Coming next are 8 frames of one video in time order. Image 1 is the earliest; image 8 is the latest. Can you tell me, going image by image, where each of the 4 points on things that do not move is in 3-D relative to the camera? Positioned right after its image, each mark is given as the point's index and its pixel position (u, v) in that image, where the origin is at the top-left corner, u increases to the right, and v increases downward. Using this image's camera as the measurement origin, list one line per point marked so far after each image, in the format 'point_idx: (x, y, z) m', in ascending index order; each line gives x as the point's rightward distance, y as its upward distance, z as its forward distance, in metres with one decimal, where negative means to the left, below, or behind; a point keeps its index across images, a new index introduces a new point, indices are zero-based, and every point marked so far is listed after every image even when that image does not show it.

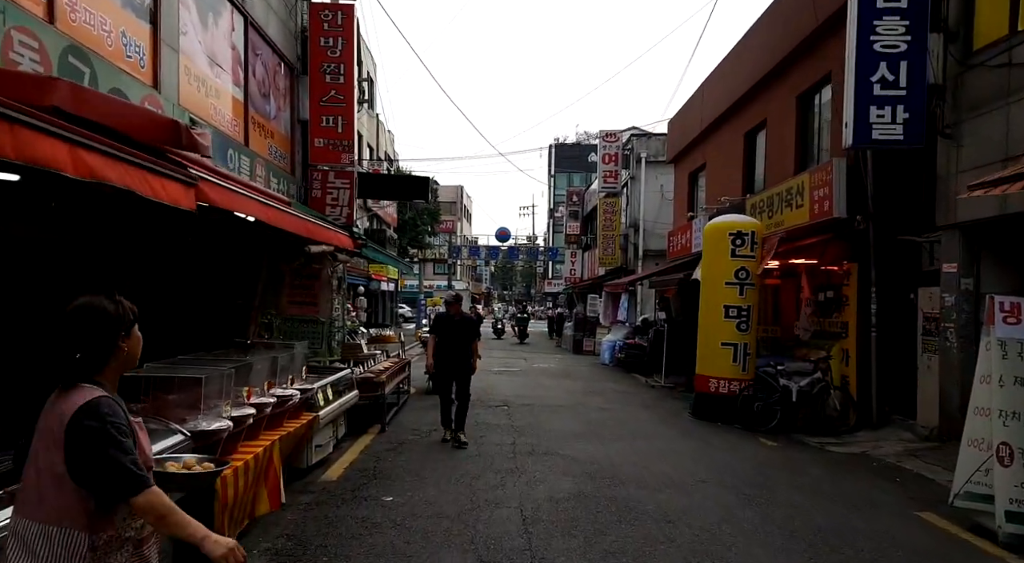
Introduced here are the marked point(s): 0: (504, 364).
0: (-0.2, -2.3, +17.5) m
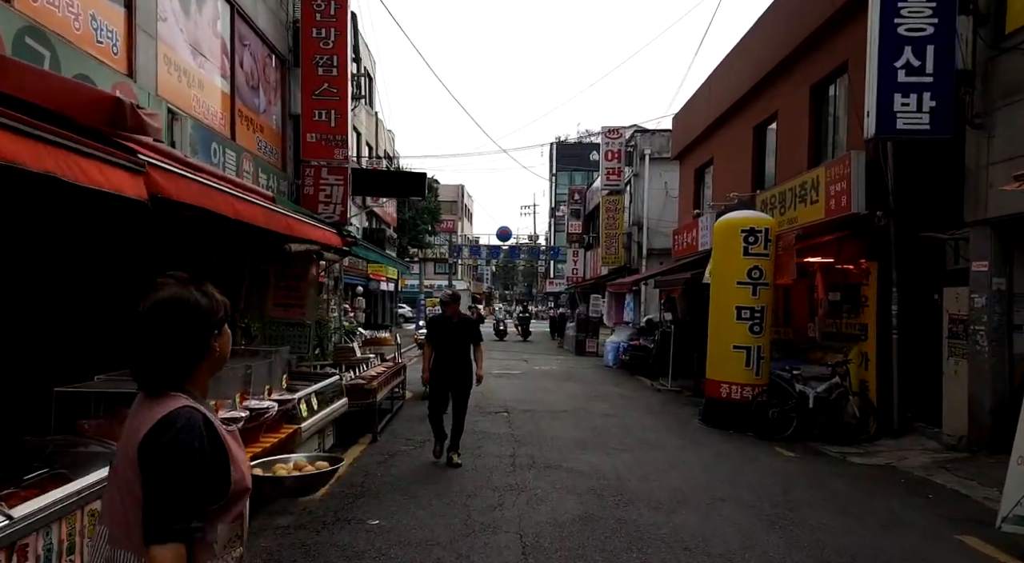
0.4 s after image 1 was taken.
0: (-0.2, -2.3, +17.0) m
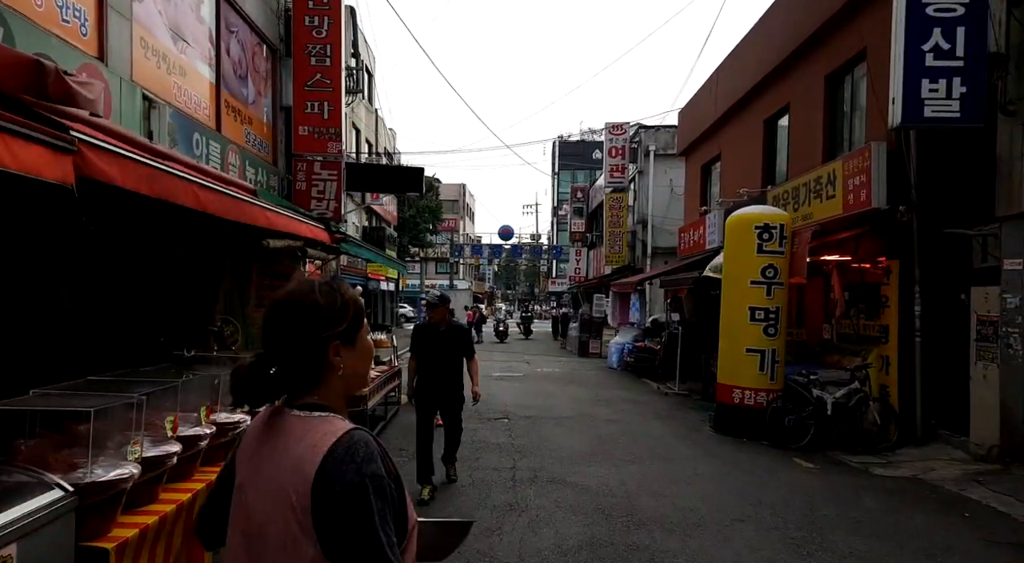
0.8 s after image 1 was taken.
0: (-0.2, -2.2, +16.6) m
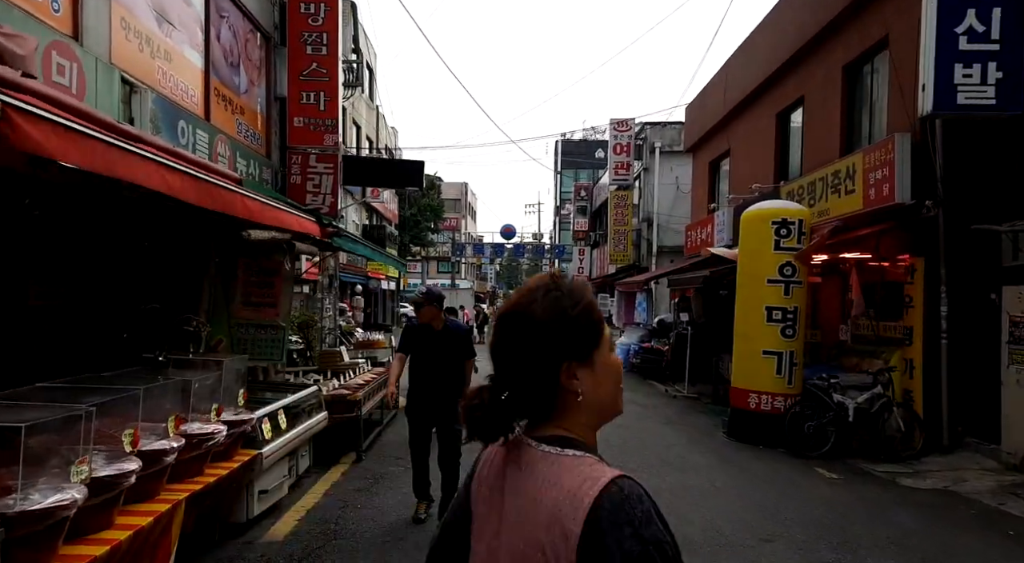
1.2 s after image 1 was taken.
0: (-0.1, -2.2, +16.1) m
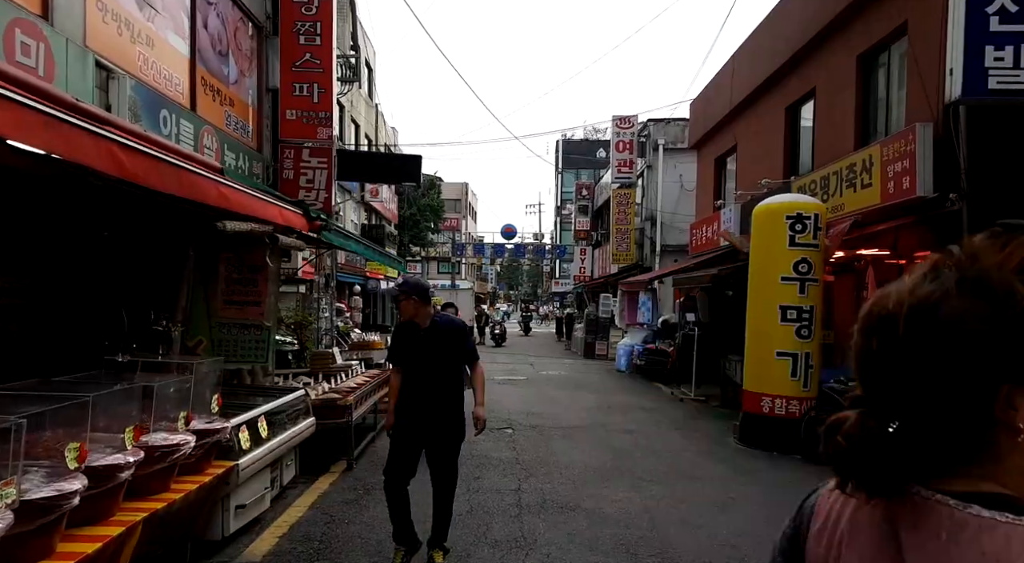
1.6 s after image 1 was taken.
0: (-0.1, -2.2, +15.7) m
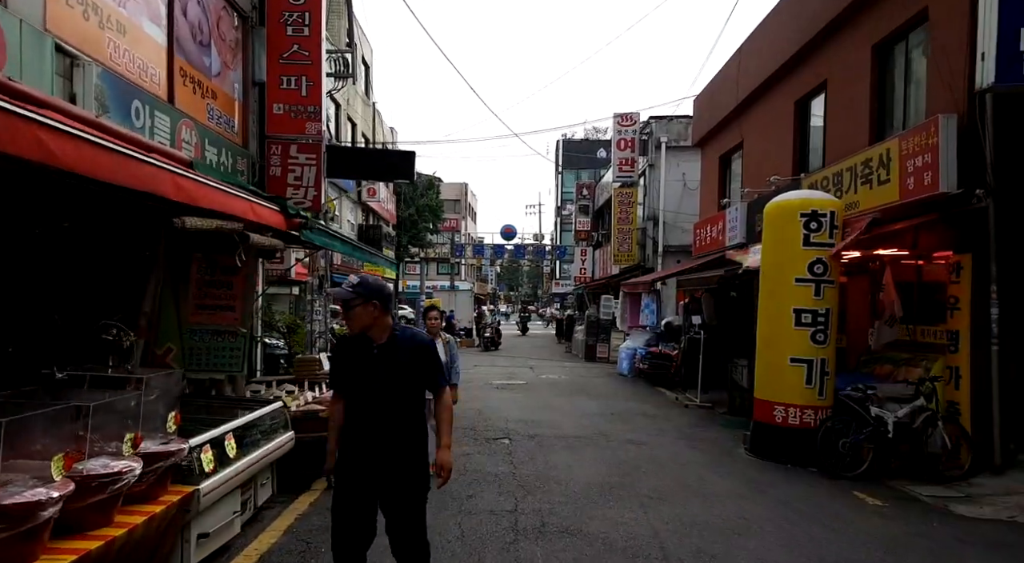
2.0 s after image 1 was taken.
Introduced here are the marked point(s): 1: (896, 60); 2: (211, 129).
0: (-0.1, -2.2, +15.3) m
1: (+5.3, +3.1, +8.8) m
2: (-4.0, +2.0, +8.5) m
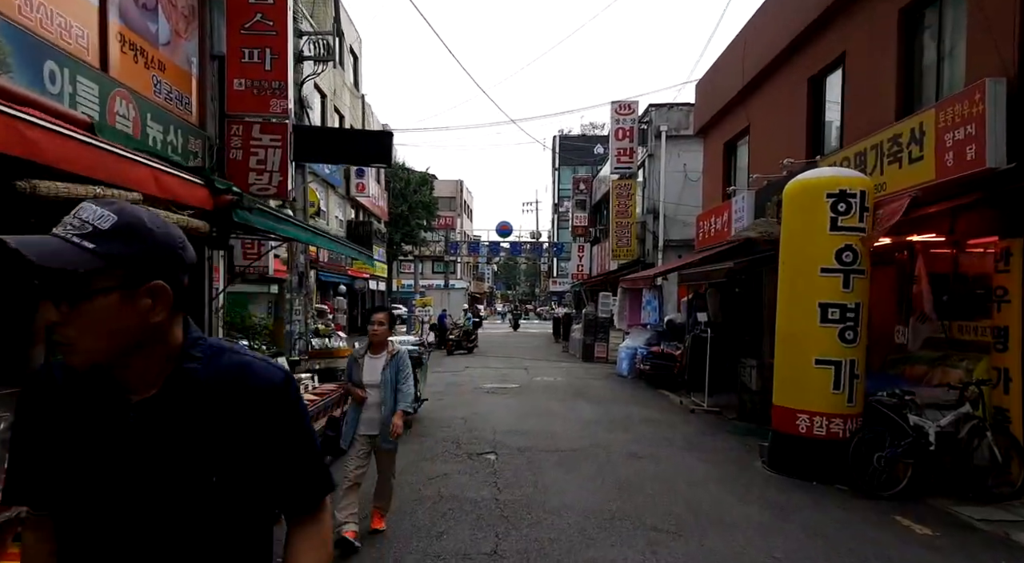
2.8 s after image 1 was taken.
0: (-0.3, -2.1, +14.3) m
1: (+5.1, +3.2, +7.9) m
2: (-4.2, +2.1, +7.5) m
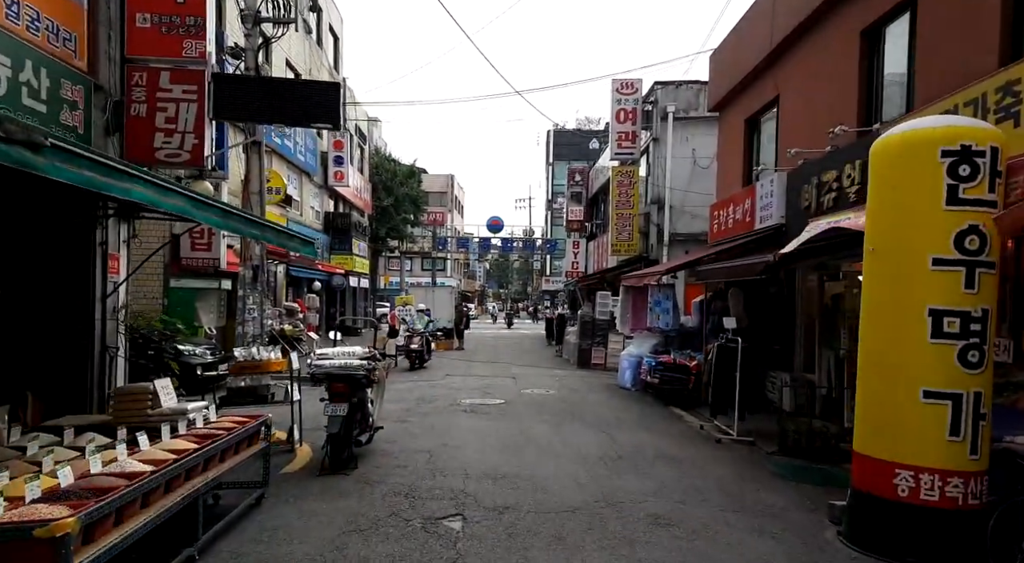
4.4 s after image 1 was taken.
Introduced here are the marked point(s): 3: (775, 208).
0: (-0.6, -2.1, +12.3) m
1: (+4.9, +3.2, +5.9) m
2: (-4.3, +2.1, +5.4) m
3: (+4.2, +1.2, +10.3) m
